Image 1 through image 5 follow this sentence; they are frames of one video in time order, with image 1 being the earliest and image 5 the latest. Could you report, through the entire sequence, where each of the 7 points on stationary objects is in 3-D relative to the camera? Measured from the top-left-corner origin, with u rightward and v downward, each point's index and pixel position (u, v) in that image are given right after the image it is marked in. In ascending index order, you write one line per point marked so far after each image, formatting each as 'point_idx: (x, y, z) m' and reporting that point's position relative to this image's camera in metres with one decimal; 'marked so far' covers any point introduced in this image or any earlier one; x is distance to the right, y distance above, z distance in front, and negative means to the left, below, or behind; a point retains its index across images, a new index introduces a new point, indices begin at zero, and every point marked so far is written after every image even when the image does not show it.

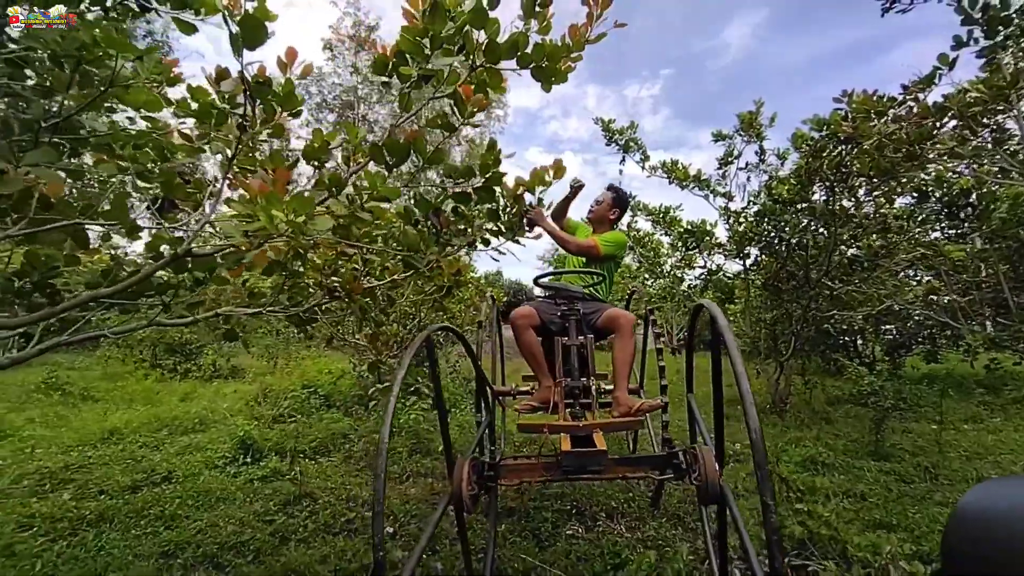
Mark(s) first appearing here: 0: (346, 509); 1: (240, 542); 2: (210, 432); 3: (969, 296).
0: (-1.3, -1.7, +3.8) m
1: (-1.8, -1.7, +3.3) m
2: (-3.5, -1.7, +5.7) m
3: (+5.3, -0.1, +5.7) m
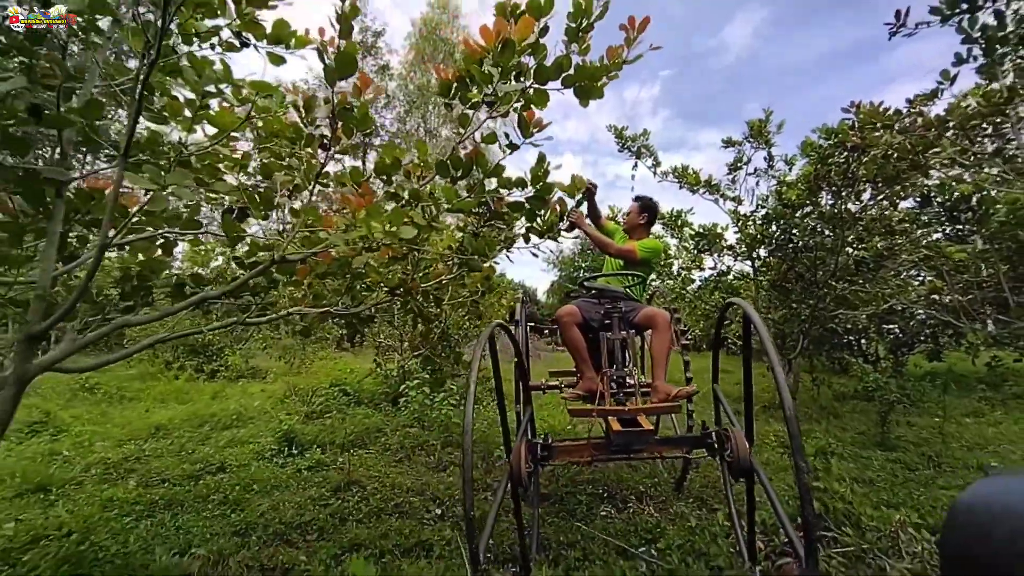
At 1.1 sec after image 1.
0: (-1.0, -1.7, +4.1) m
1: (-1.5, -1.7, +3.6) m
2: (-3.2, -1.7, +6.0) m
3: (+5.6, -0.1, +6.0) m
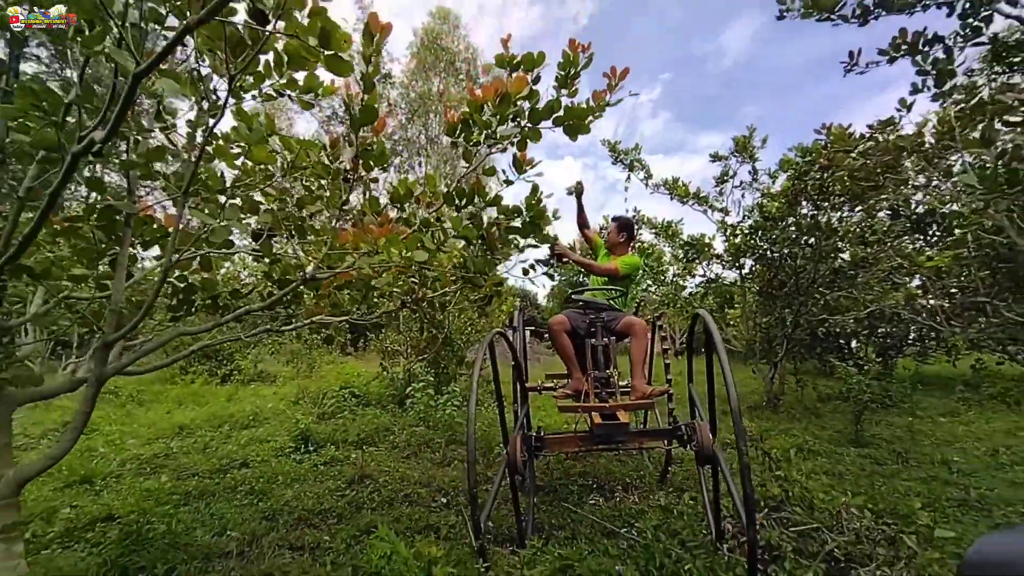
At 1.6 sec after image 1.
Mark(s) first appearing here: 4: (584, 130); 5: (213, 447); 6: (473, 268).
0: (-1.0, -1.8, +4.5) m
1: (-1.5, -1.8, +4.0) m
2: (-3.2, -1.8, +6.4) m
3: (+5.6, -0.2, +6.4) m
4: (+0.5, +1.1, +3.4) m
5: (-3.4, -1.8, +5.5) m
6: (-0.3, +0.1, +3.4) m
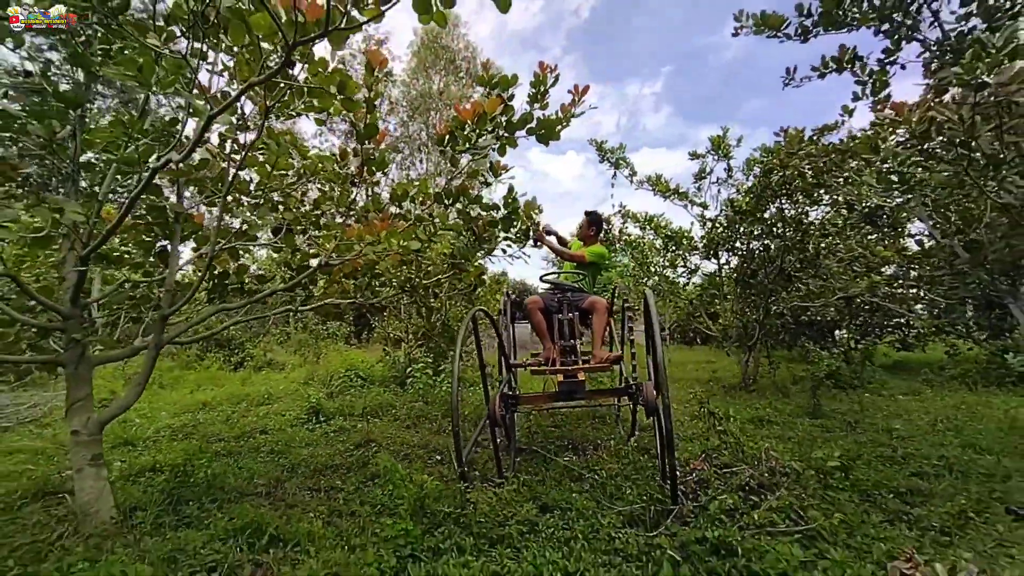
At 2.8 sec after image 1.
0: (-1.1, -1.7, +5.2) m
1: (-1.7, -1.7, +4.7) m
2: (-3.3, -1.7, +7.1) m
3: (+5.4, 0.0, +7.0) m
4: (+0.3, +1.2, +4.1) m
5: (-3.5, -1.7, +6.2) m
6: (-0.4, +0.3, +4.1) m
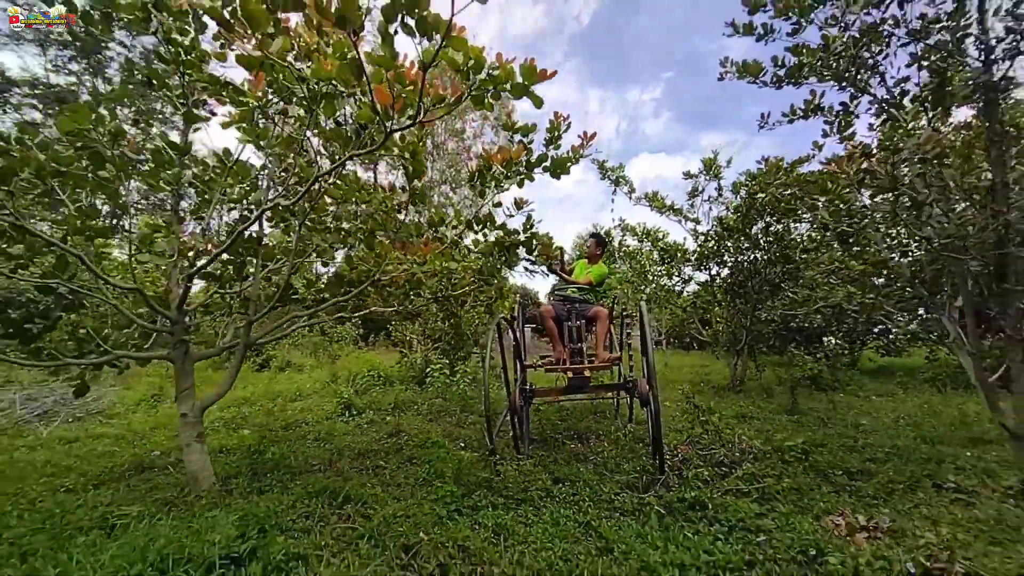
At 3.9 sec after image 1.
0: (-1.0, -1.8, +5.9) m
1: (-1.5, -1.8, +5.4) m
2: (-3.2, -1.8, +7.9) m
3: (+5.6, -0.2, +7.8) m
4: (+0.5, +1.1, +4.9) m
5: (-3.4, -1.8, +7.0) m
6: (-0.3, +0.2, +4.9) m
